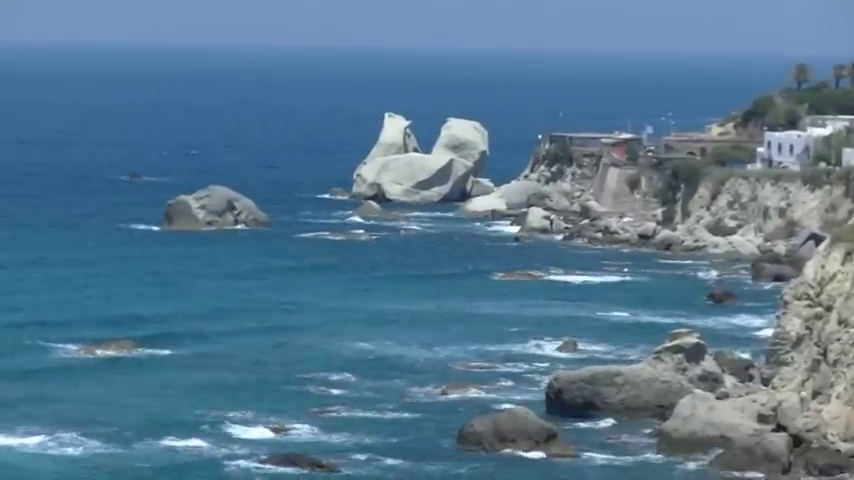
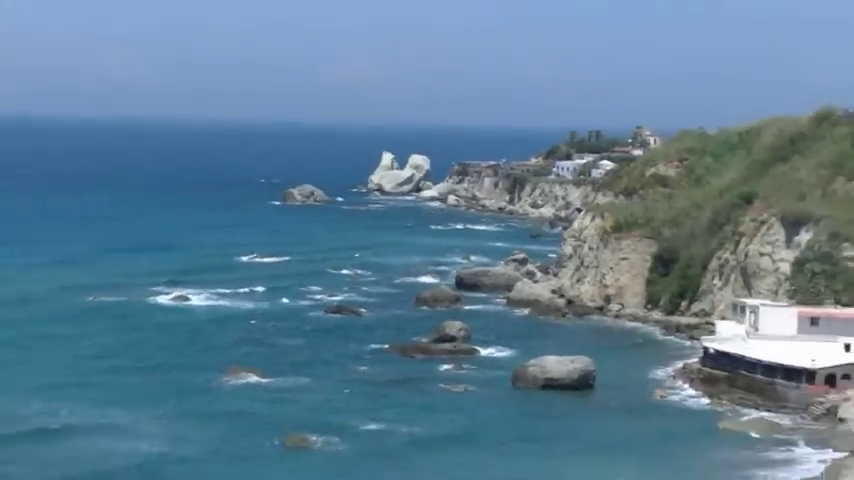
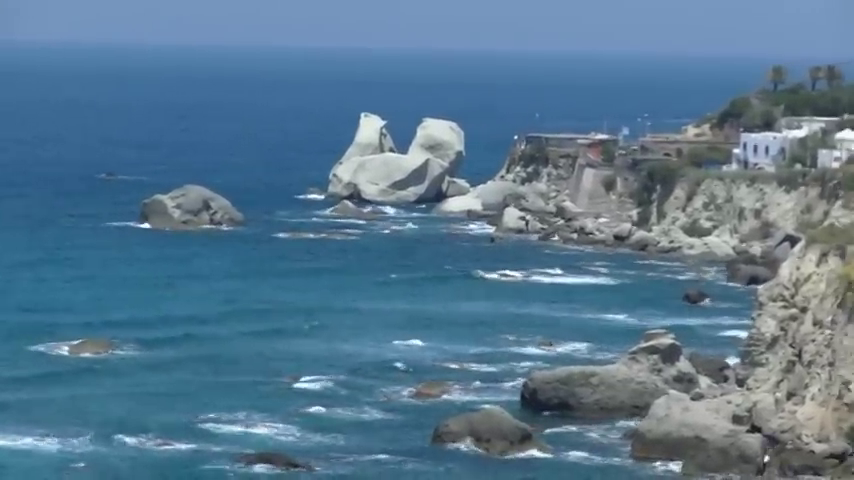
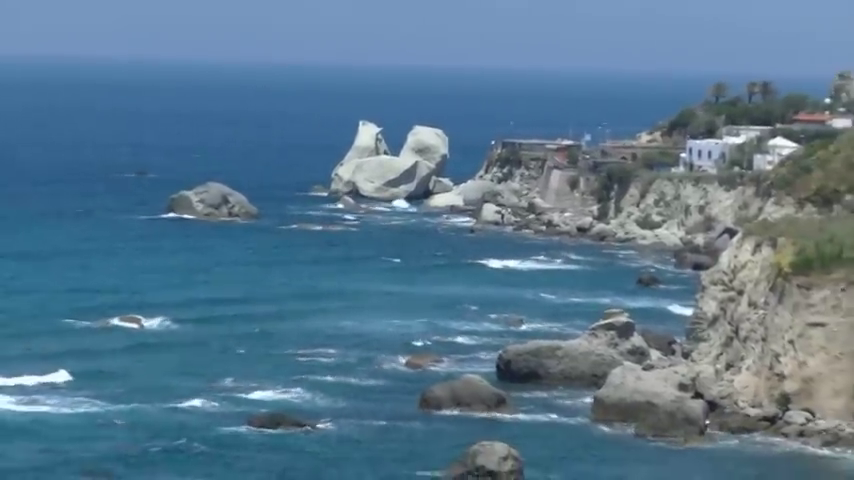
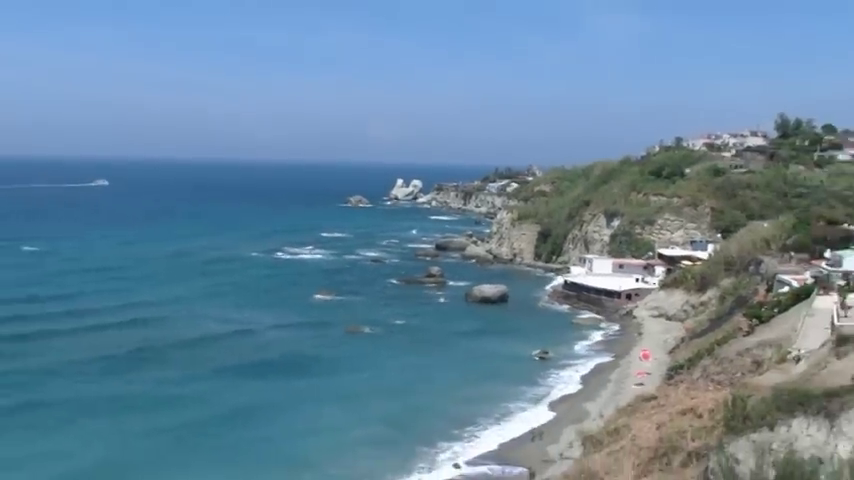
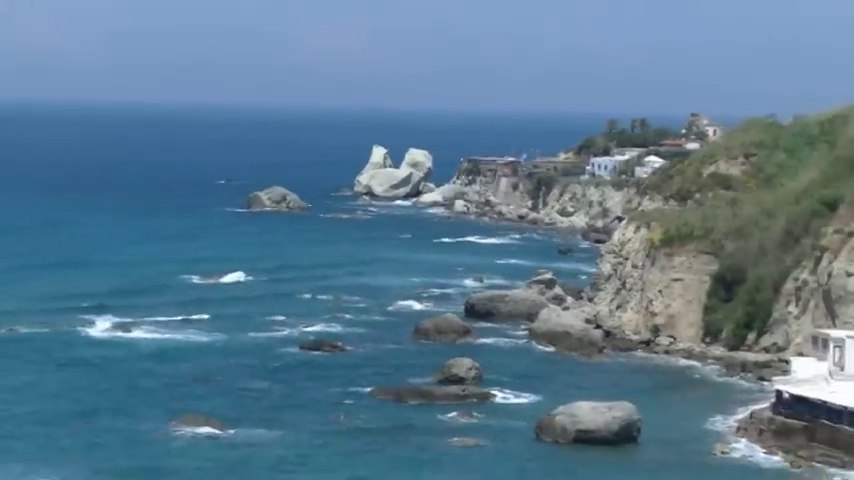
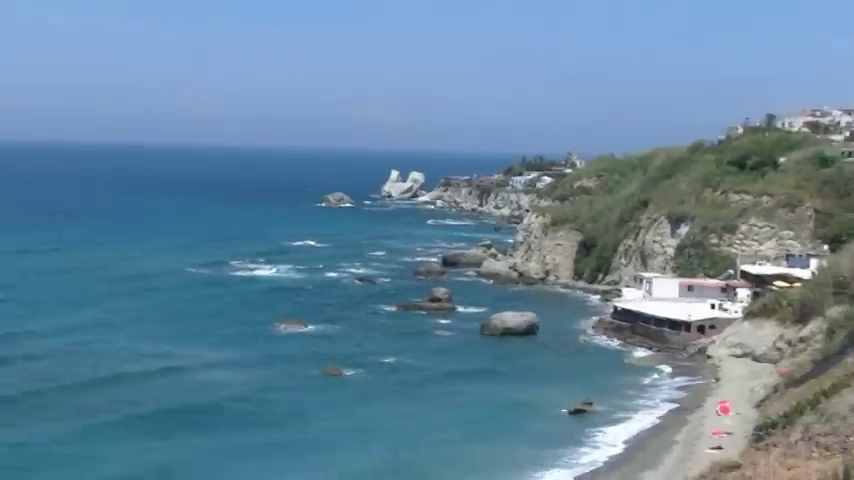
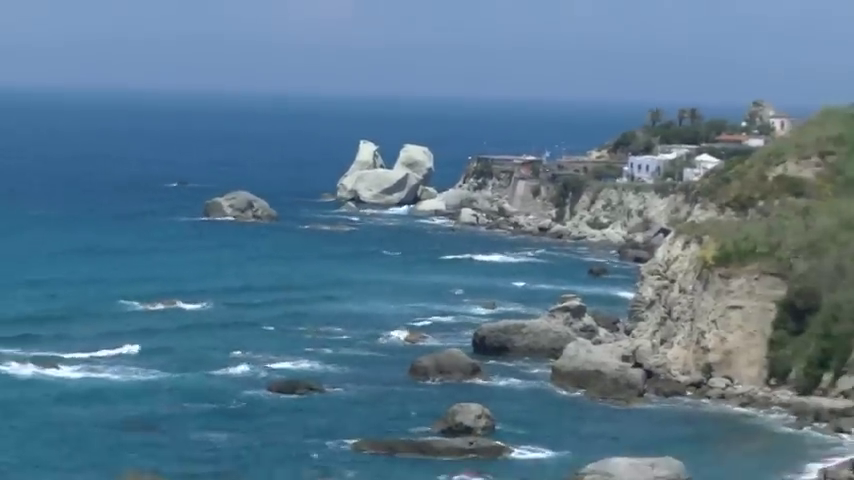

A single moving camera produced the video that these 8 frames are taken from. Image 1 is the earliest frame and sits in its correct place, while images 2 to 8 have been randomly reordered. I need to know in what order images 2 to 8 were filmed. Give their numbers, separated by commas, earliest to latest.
3, 4, 8, 6, 2, 7, 5
